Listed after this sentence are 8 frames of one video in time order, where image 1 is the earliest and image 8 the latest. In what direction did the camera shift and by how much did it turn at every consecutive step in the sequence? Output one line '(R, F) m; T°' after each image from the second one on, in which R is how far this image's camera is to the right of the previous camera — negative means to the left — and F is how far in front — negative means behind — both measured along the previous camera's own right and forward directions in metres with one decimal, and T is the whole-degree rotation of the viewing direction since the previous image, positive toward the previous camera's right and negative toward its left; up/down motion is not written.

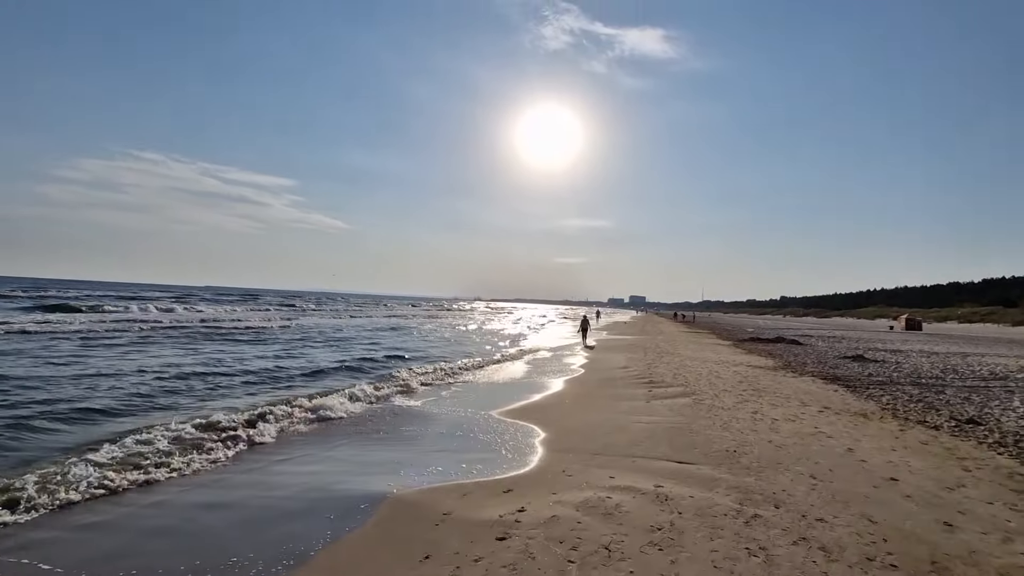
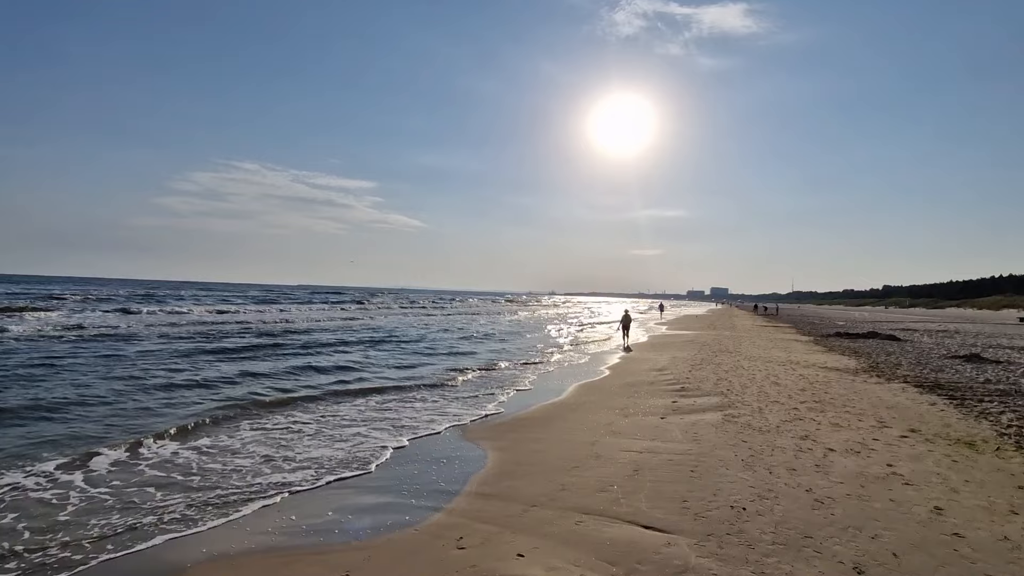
(+1.8, +2.3) m; -8°
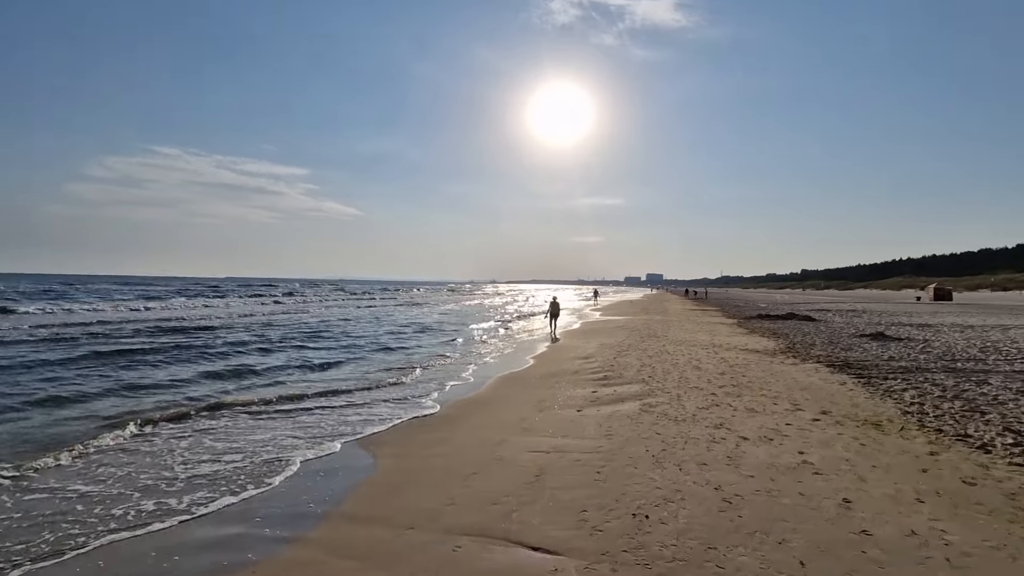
(+0.7, +0.8) m; +6°
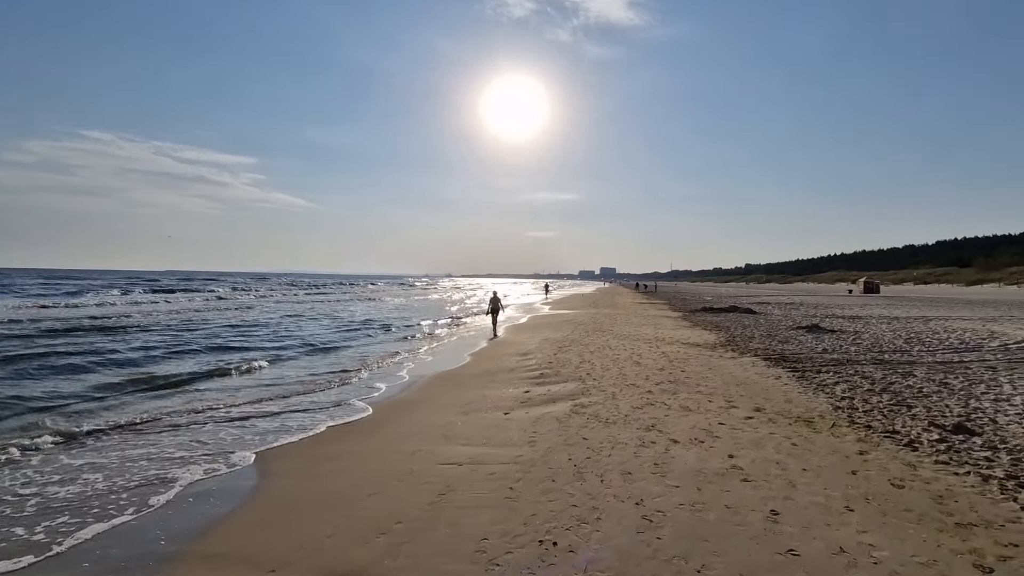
(+0.5, +0.7) m; +5°
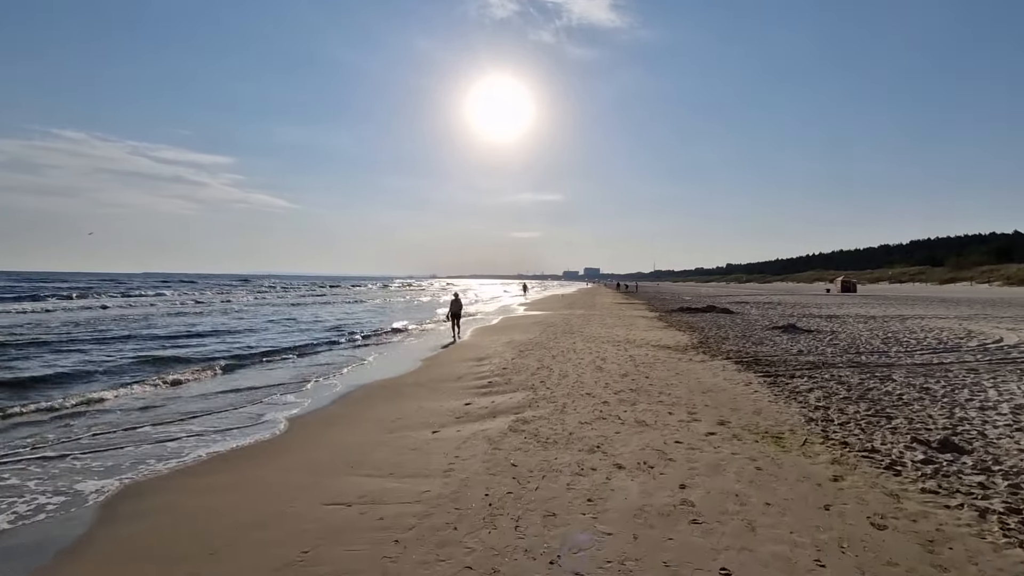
(+0.8, +1.1) m; +2°
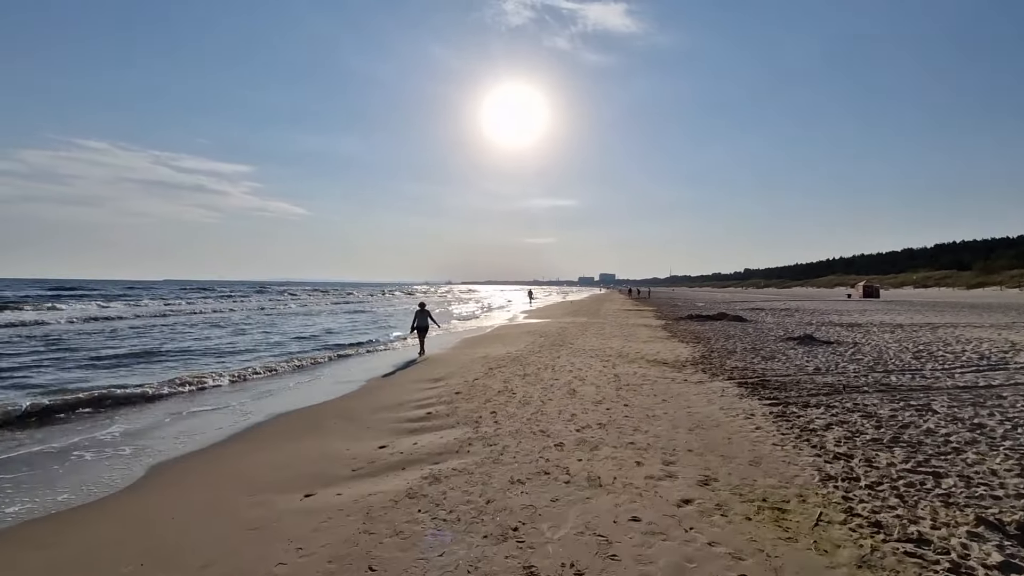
(+1.2, +1.9) m; -2°
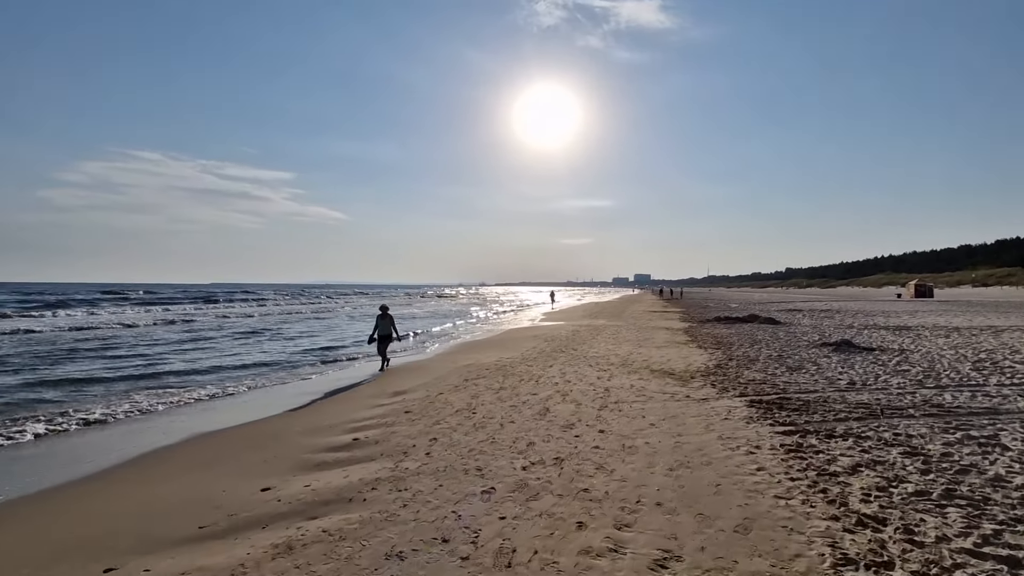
(+1.2, +1.6) m; -4°
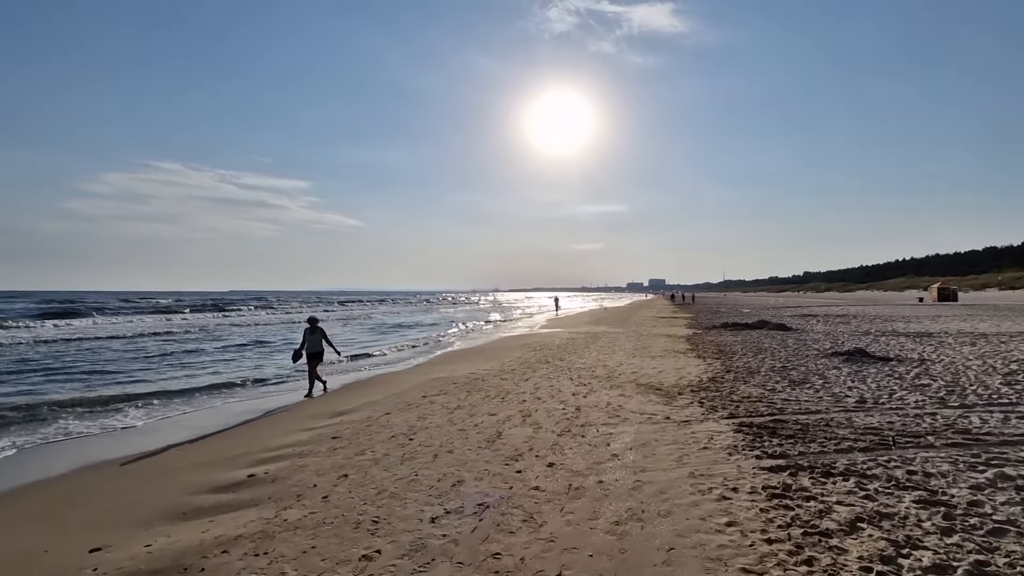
(+1.0, +1.2) m; -2°
